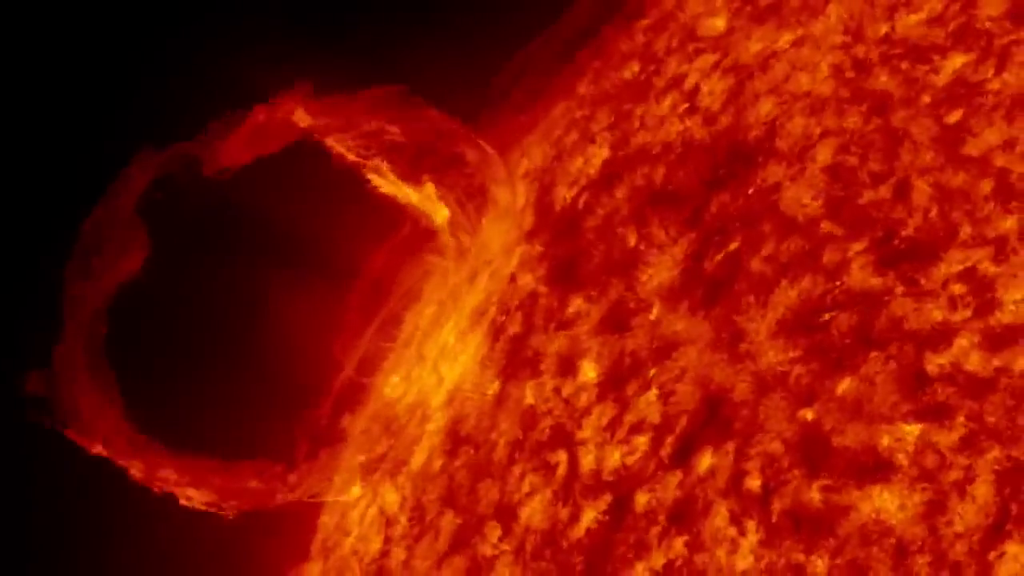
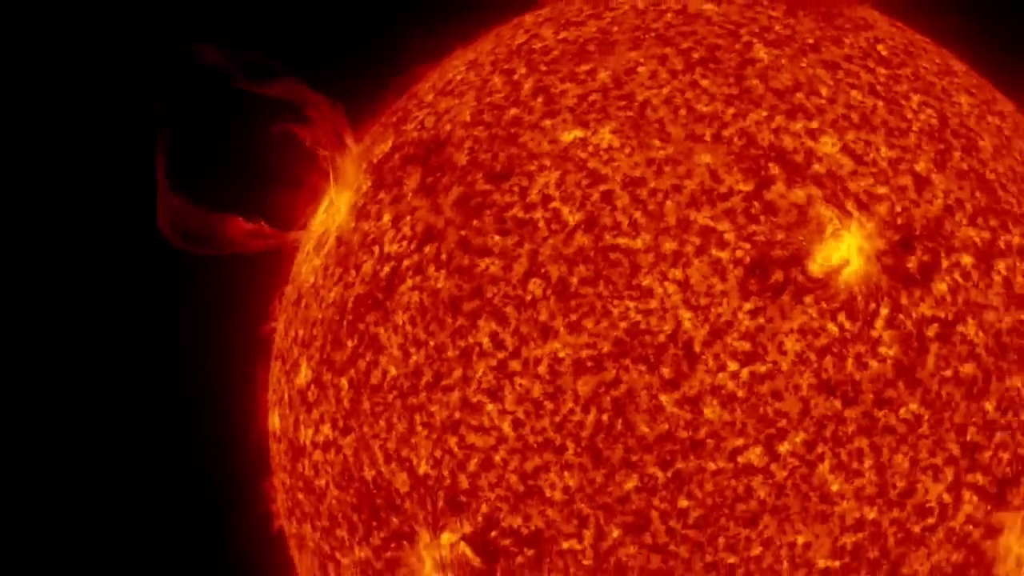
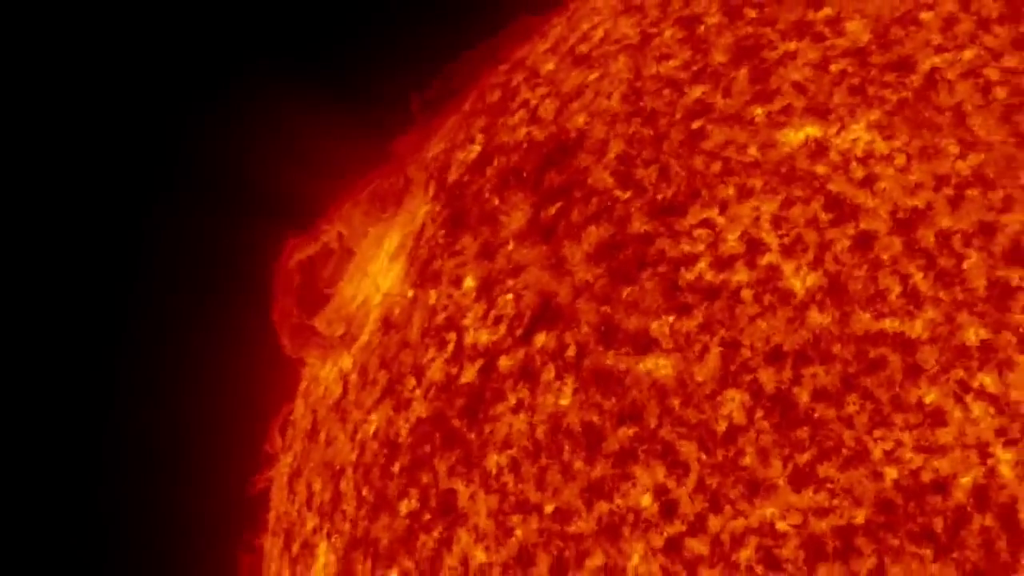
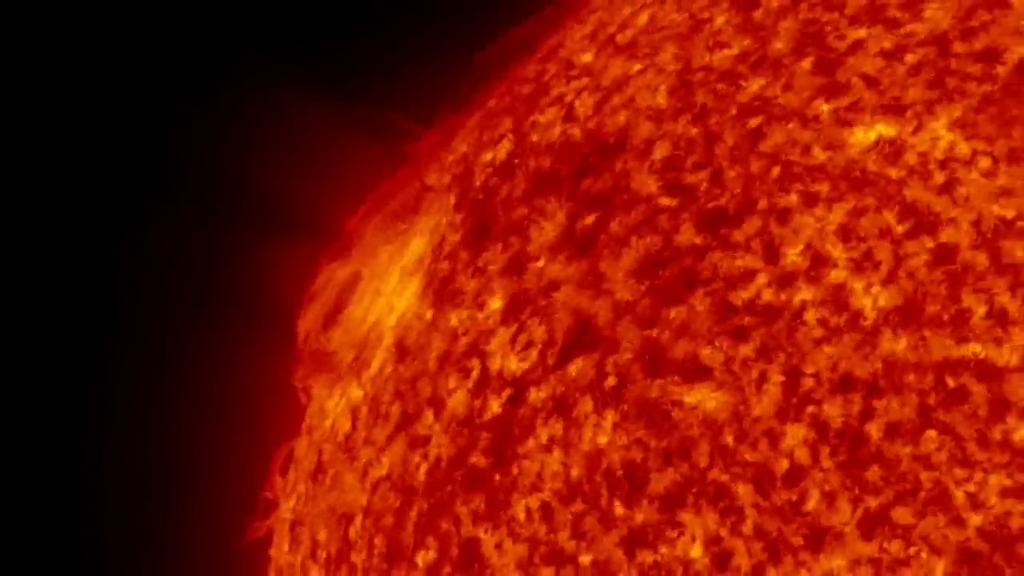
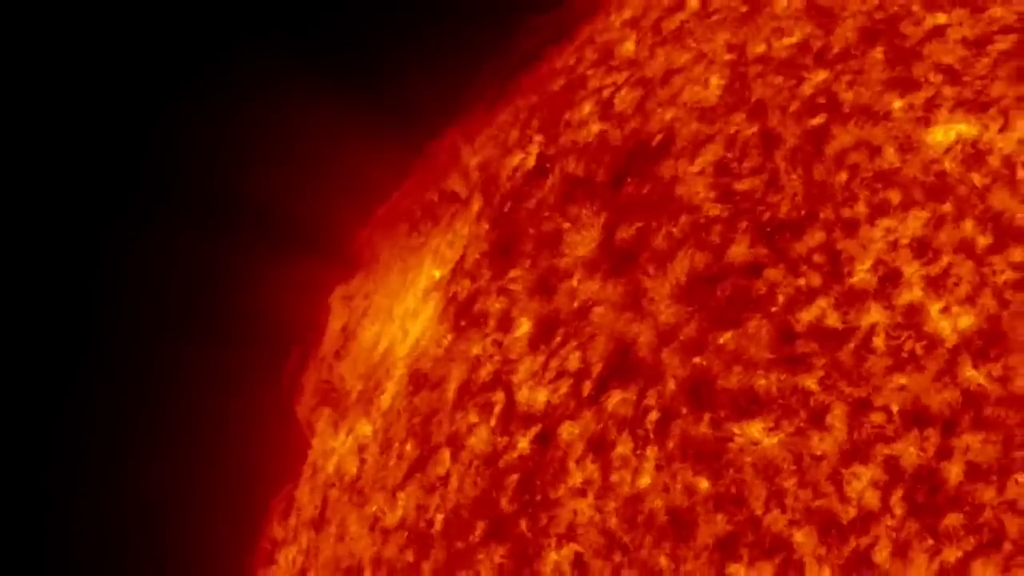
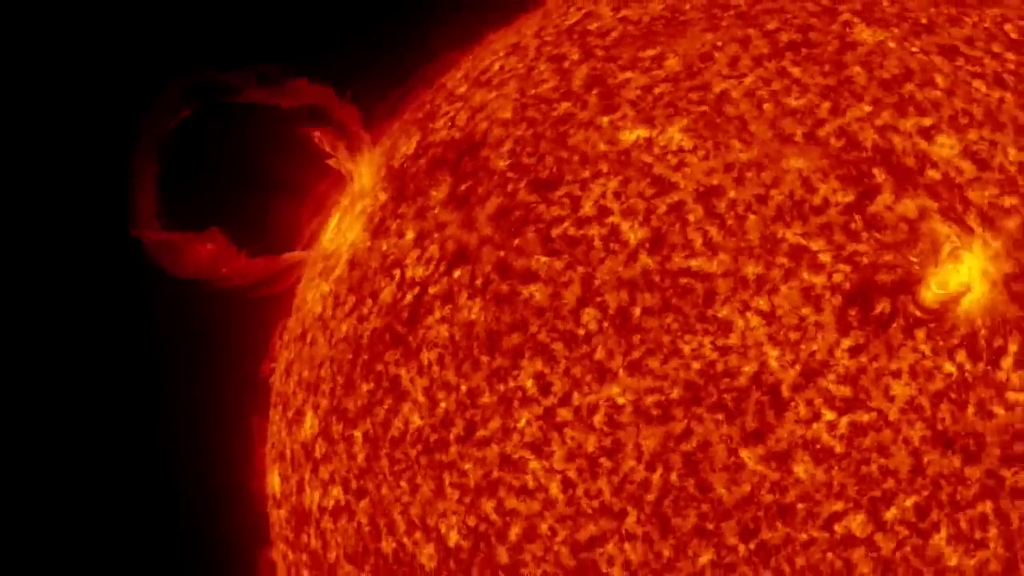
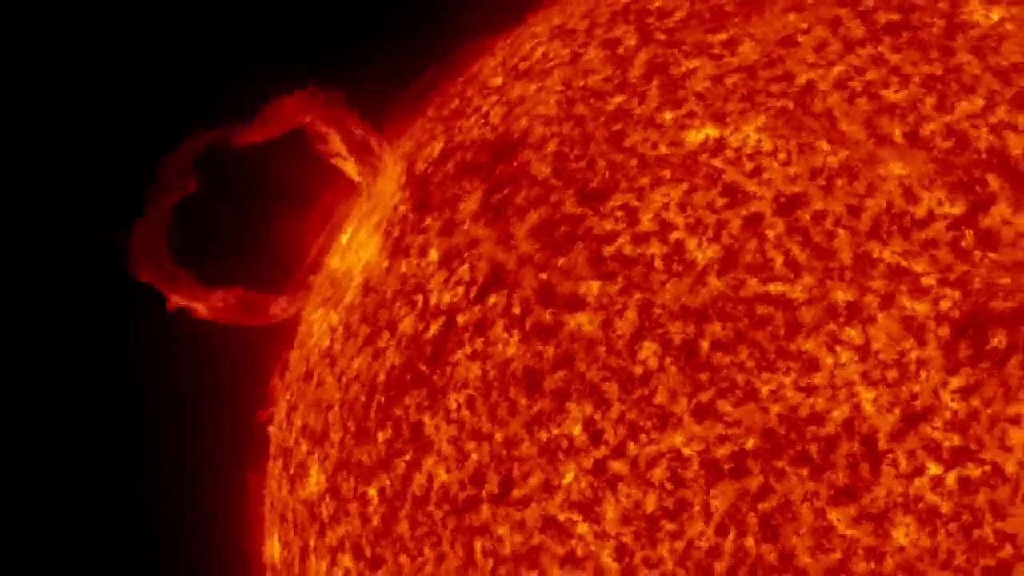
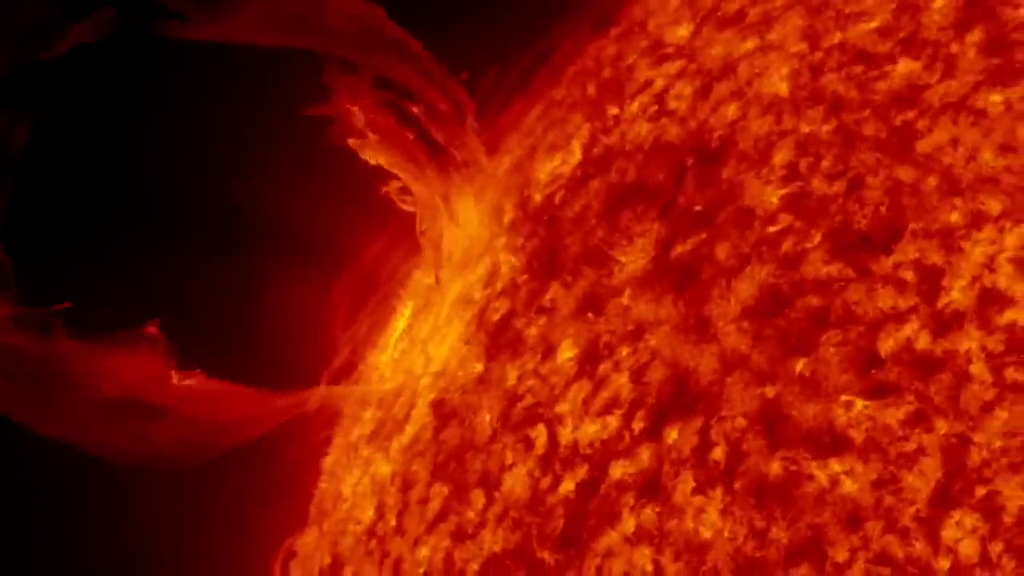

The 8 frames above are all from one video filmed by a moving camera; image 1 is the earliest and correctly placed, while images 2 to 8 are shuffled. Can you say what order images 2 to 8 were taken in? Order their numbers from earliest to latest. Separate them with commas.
8, 5, 4, 3, 7, 6, 2
